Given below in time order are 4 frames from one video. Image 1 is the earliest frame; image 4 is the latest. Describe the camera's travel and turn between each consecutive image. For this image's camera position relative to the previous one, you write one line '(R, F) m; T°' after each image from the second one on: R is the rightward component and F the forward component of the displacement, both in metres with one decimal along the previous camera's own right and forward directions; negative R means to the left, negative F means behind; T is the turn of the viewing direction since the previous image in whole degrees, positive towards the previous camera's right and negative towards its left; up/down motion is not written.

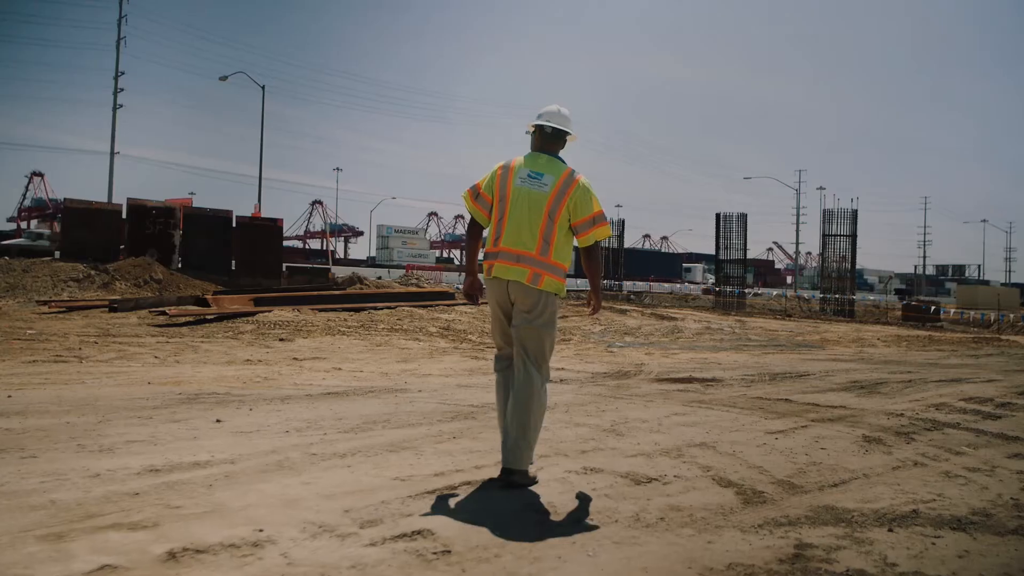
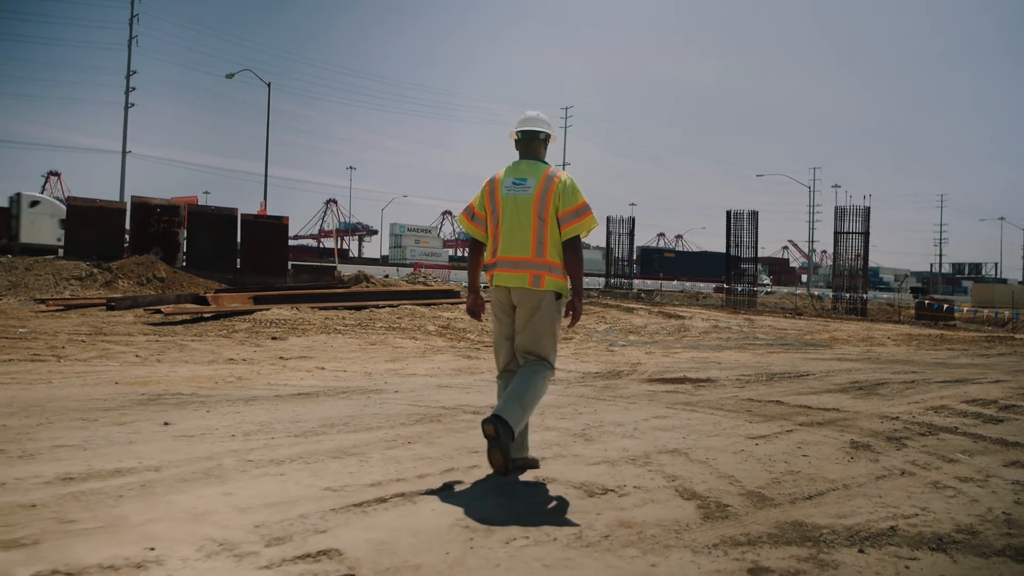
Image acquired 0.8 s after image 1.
(+0.3, +0.3) m; -1°
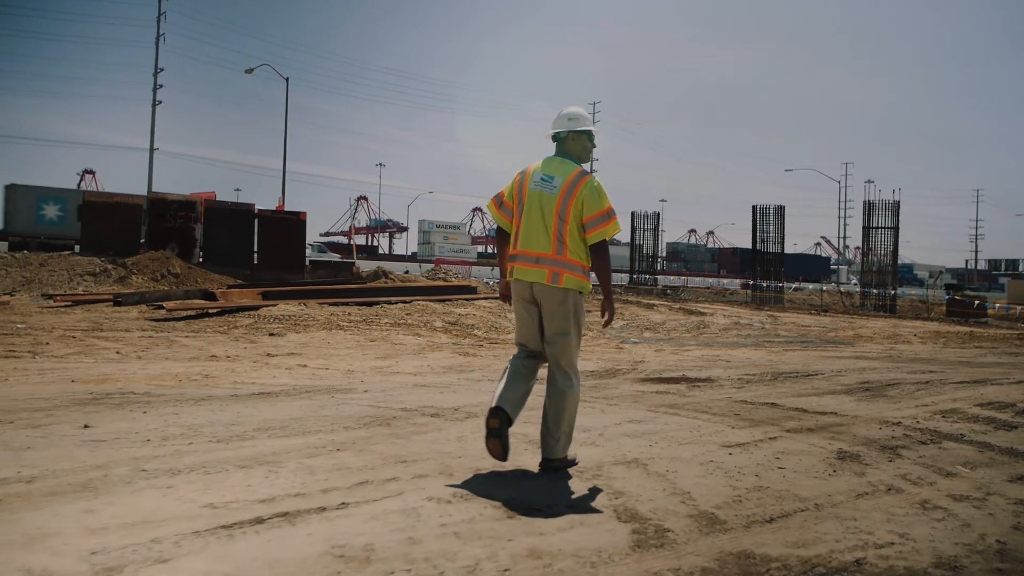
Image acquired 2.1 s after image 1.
(+0.5, +0.5) m; -2°
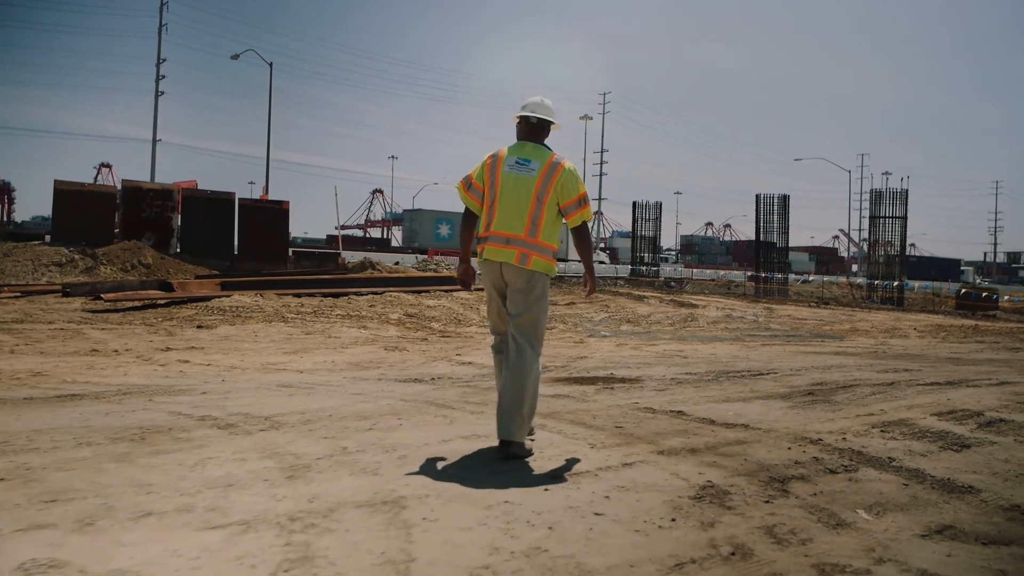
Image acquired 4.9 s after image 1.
(+1.2, +1.1) m; -1°
